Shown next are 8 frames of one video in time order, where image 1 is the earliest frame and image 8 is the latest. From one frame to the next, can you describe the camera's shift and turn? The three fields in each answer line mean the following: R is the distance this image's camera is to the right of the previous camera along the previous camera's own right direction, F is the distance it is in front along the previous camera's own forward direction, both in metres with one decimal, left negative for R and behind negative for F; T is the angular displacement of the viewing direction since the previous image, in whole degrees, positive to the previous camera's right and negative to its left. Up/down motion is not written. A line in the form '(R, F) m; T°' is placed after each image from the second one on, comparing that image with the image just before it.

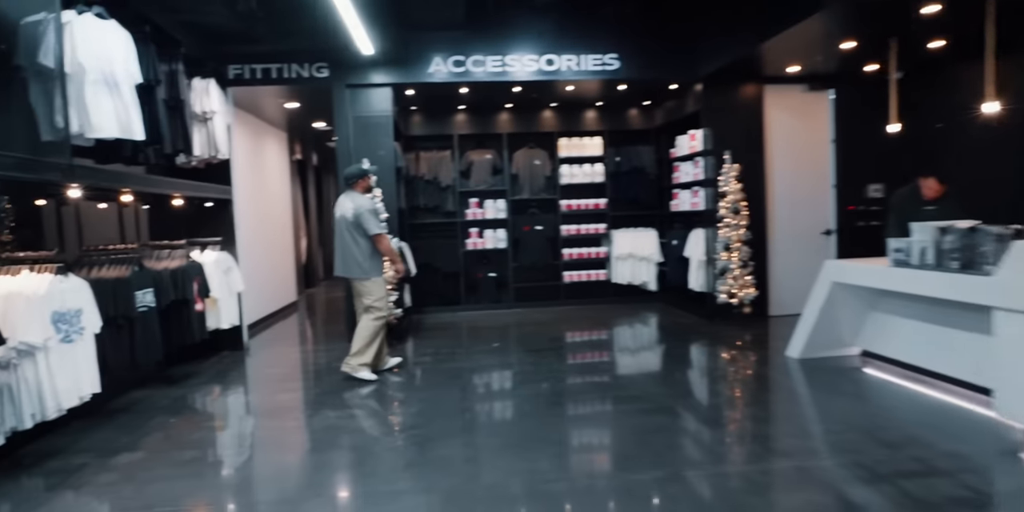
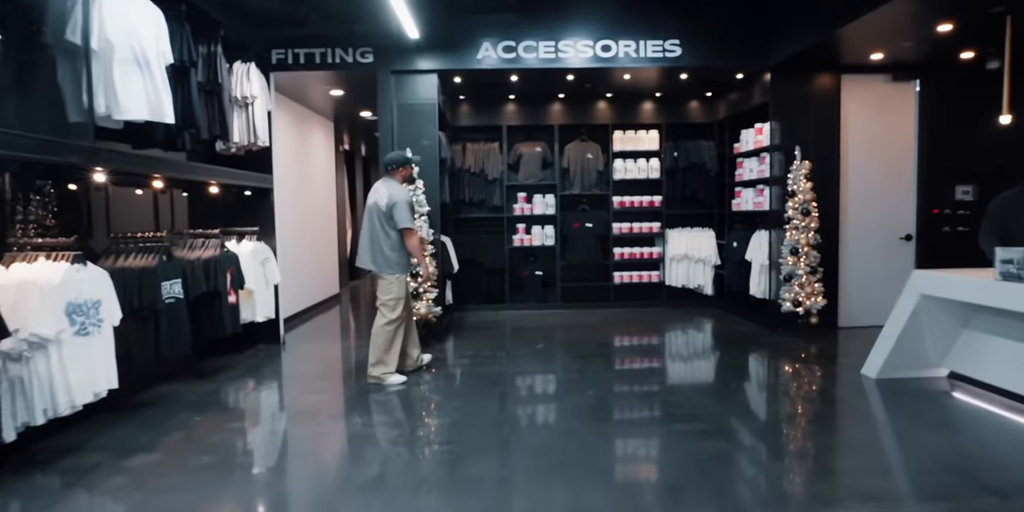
(0.0, +0.4) m; -4°
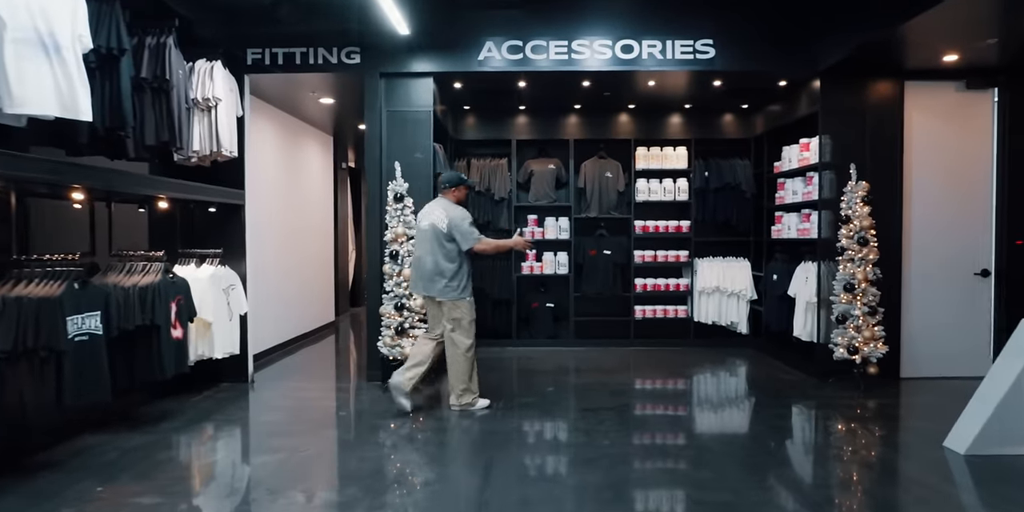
(+0.2, +0.8) m; -2°
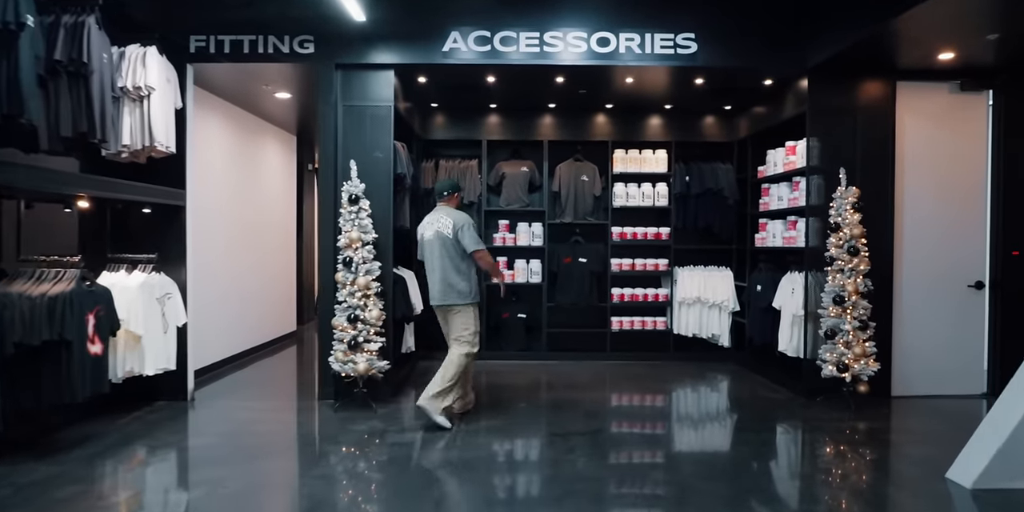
(+0.1, +0.4) m; +2°
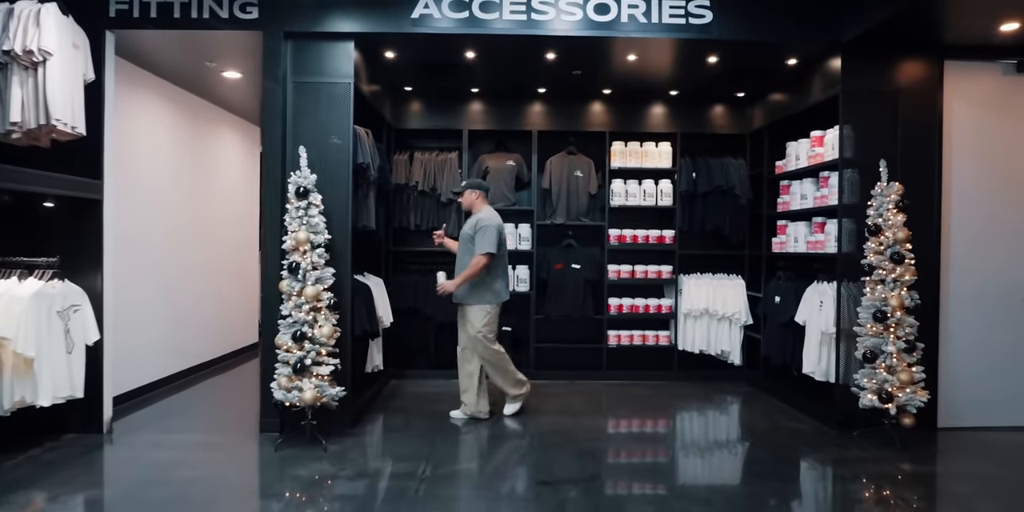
(+0.1, +0.8) m; +1°
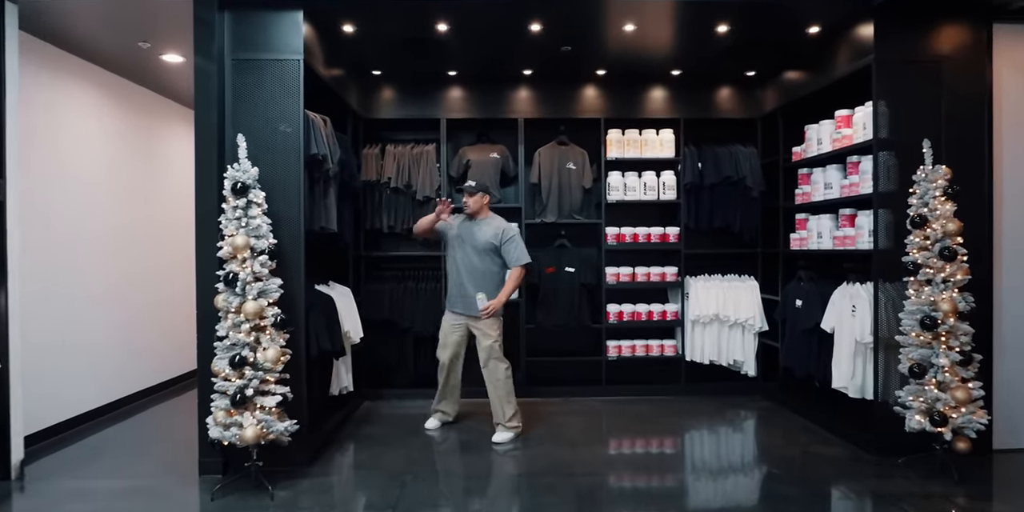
(+0.1, +0.6) m; 0°
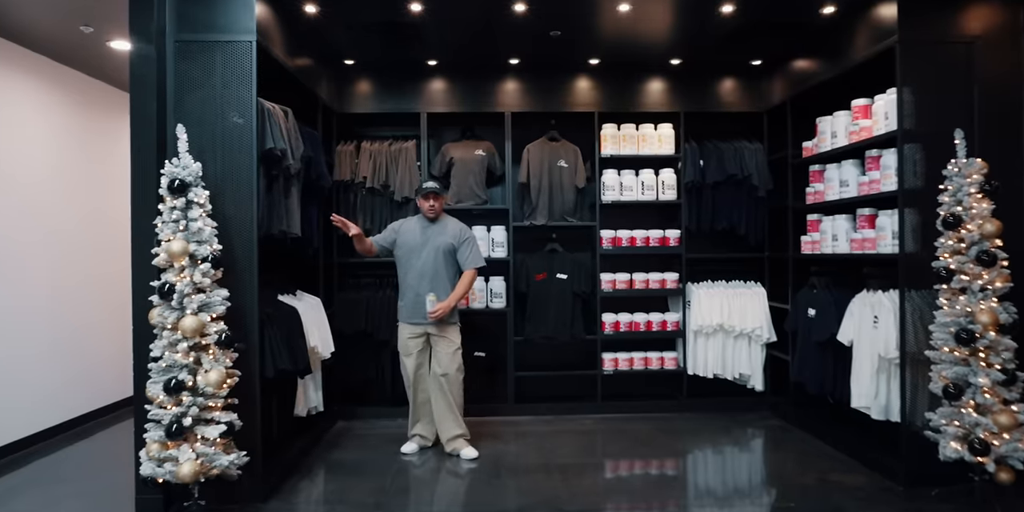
(+0.1, +0.4) m; 0°
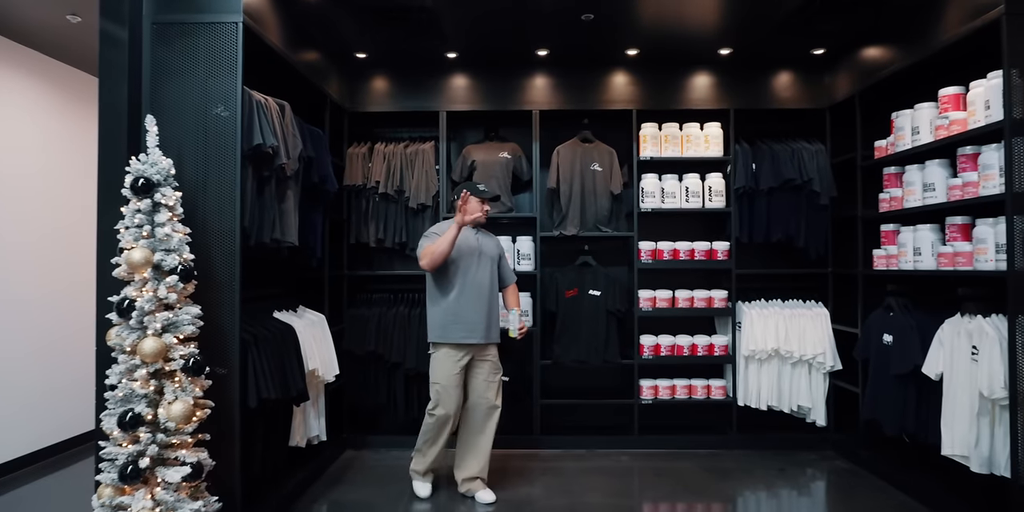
(+0.1, +0.5) m; -3°
